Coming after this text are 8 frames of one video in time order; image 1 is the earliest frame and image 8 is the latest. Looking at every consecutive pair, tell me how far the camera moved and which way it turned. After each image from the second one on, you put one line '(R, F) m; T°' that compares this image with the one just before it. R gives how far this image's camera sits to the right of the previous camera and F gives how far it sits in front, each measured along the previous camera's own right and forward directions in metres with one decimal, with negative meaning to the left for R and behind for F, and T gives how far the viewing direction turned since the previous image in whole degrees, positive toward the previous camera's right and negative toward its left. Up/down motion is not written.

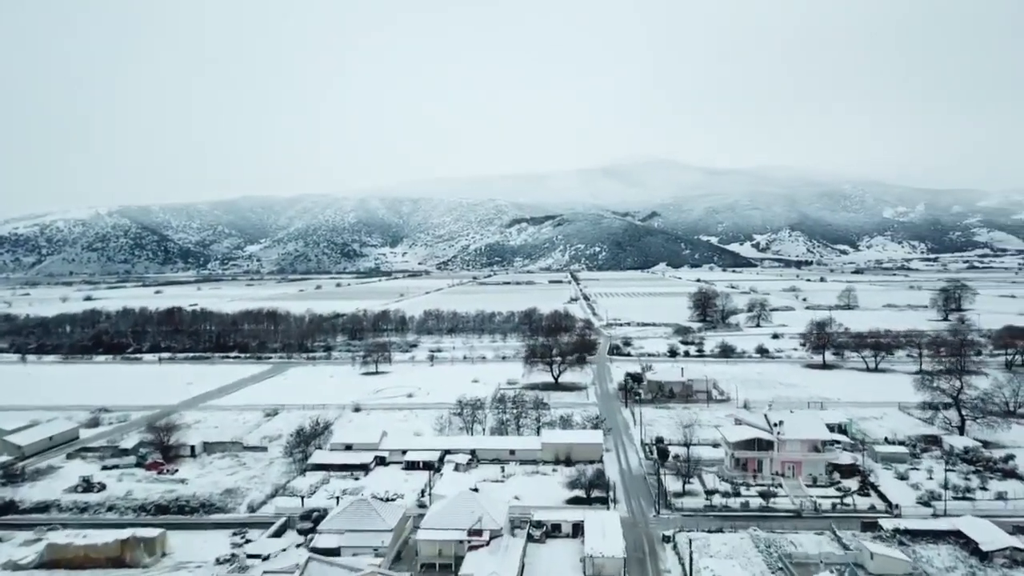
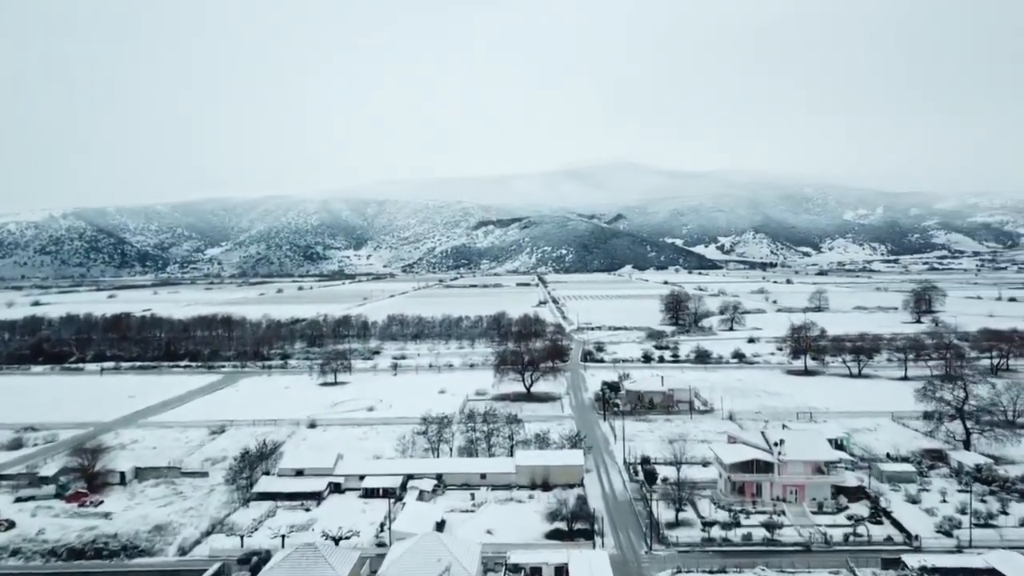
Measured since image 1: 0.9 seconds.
(-0.1, +1.7) m; +2°
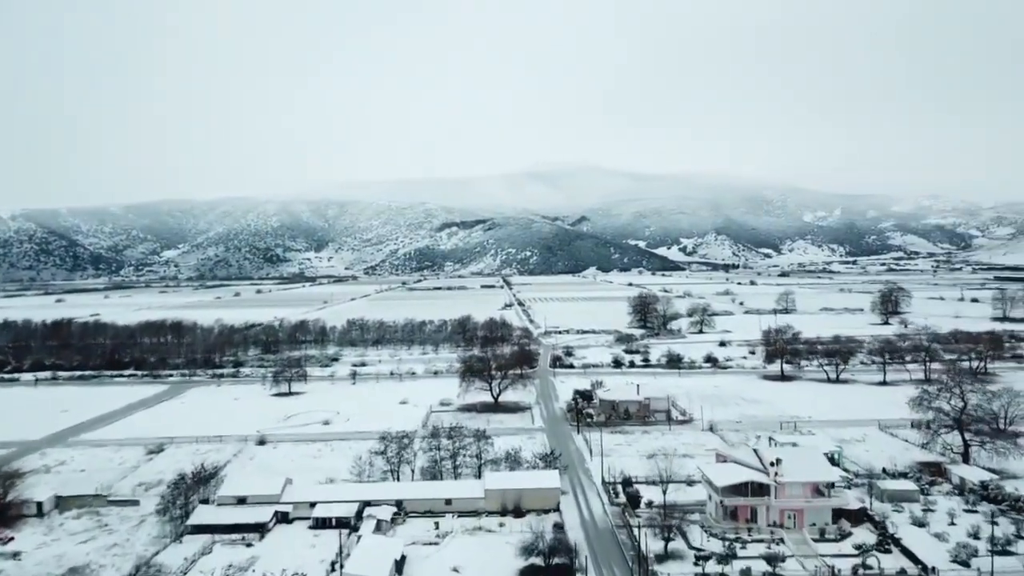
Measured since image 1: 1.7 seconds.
(-0.1, +1.5) m; +3°
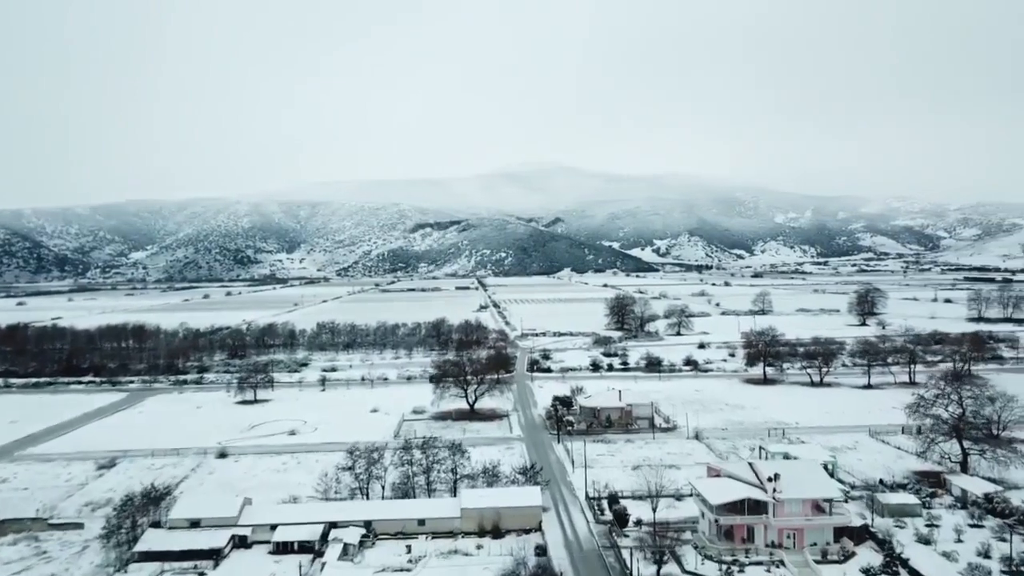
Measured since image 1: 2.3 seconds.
(-0.1, +1.0) m; +2°
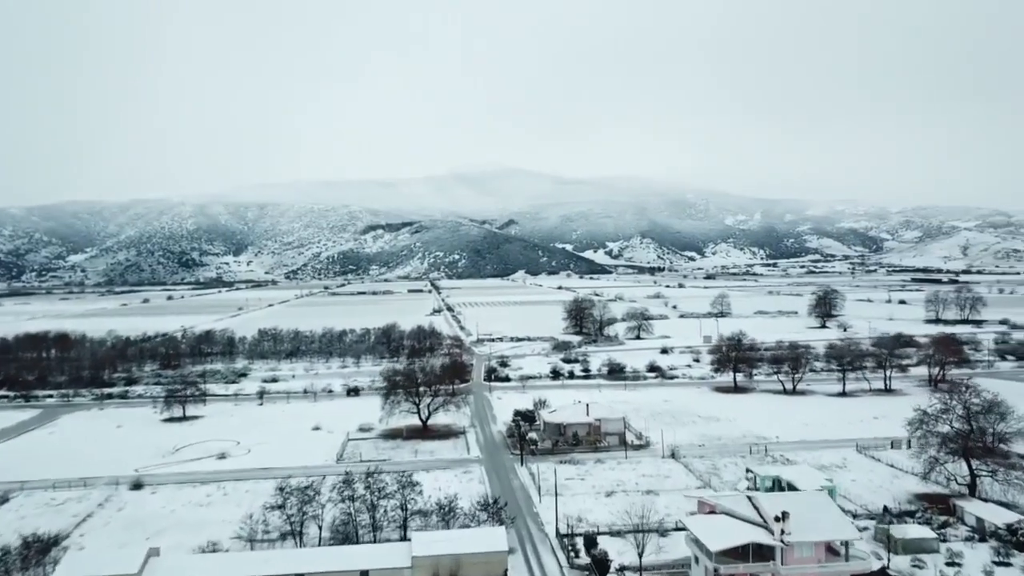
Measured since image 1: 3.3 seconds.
(-0.1, +2.0) m; +3°
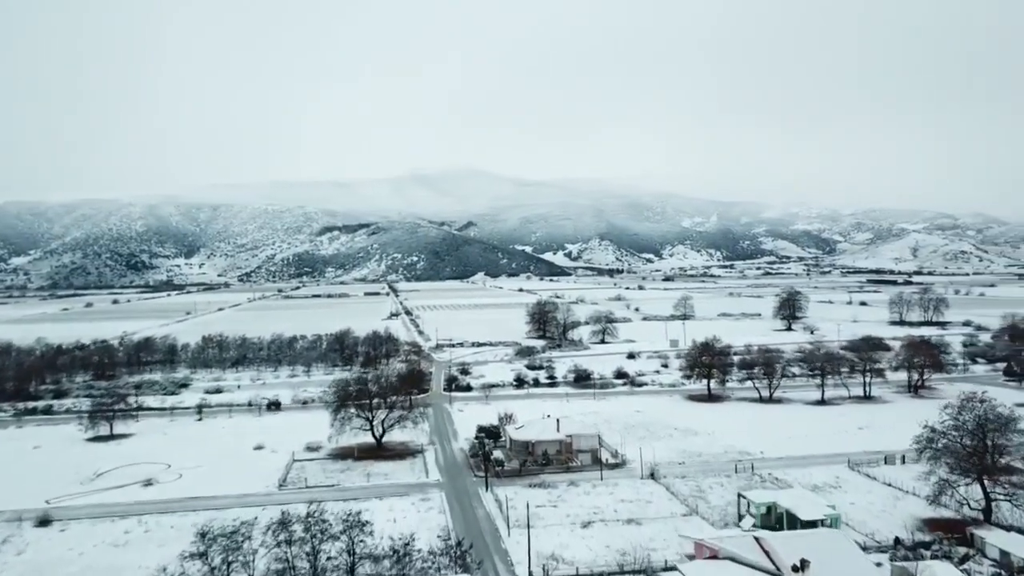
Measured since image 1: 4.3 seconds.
(-0.1, +1.7) m; +3°
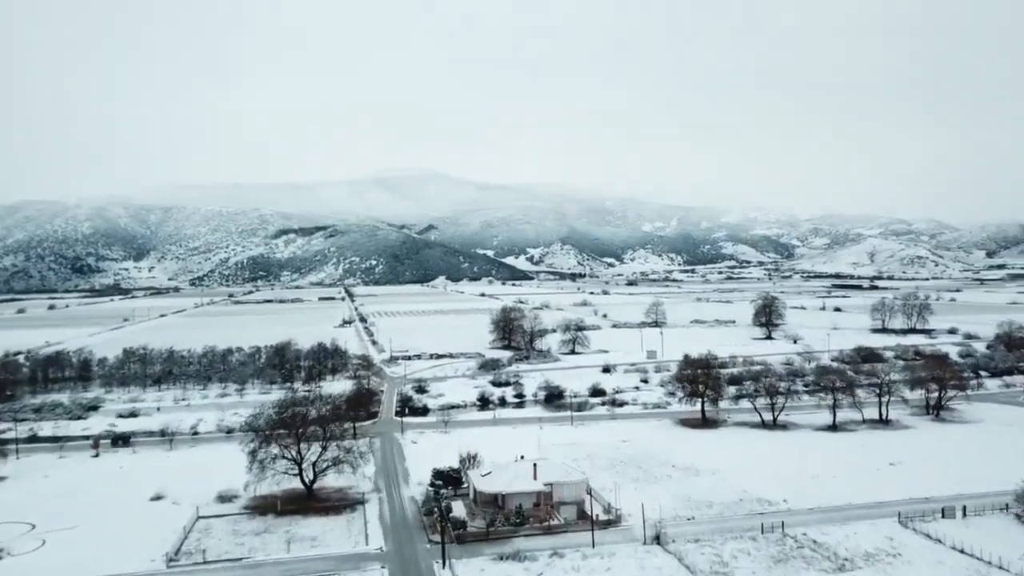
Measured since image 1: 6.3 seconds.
(-0.1, +3.7) m; +3°
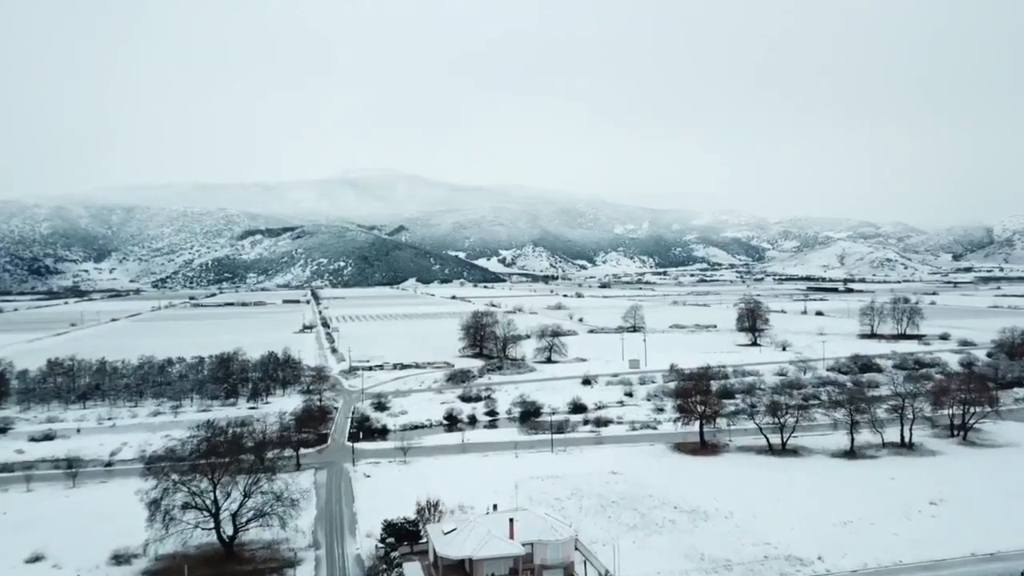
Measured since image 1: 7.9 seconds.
(0.0, +2.9) m; +2°
